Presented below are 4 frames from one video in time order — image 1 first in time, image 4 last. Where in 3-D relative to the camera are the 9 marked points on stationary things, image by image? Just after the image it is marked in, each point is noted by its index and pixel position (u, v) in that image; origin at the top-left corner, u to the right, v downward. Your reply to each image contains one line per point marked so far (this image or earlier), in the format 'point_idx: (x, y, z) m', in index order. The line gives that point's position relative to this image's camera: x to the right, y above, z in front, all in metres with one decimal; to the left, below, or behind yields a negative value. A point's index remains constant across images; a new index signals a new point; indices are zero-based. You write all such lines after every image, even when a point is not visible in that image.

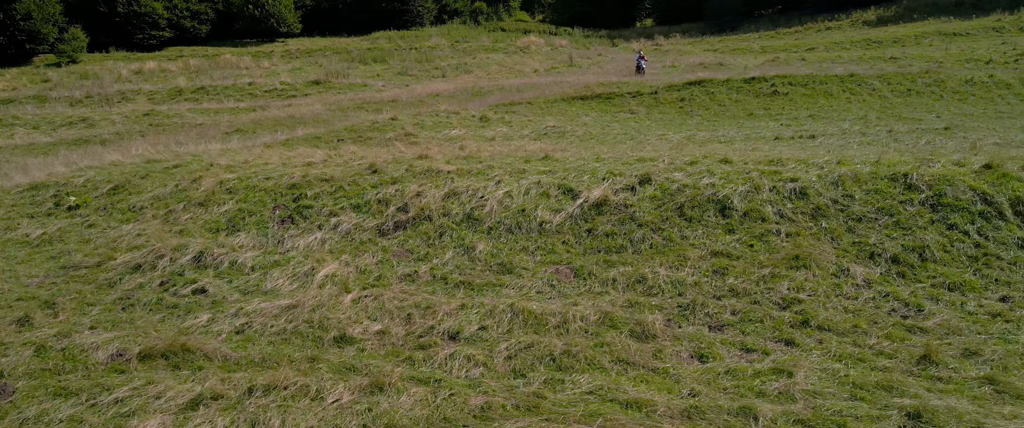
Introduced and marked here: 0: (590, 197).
0: (+0.9, +0.2, +8.9) m
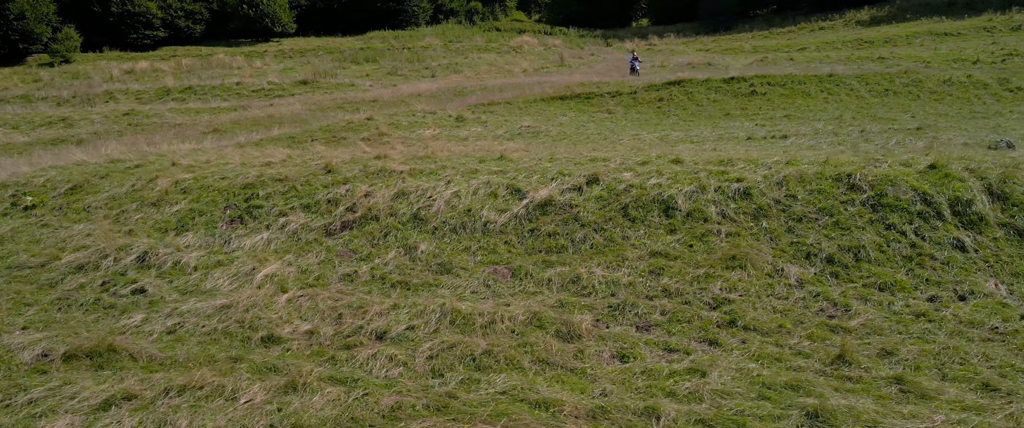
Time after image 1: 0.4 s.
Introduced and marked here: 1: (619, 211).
0: (+0.3, +0.2, +8.9) m
1: (+1.2, 0.0, +8.6) m
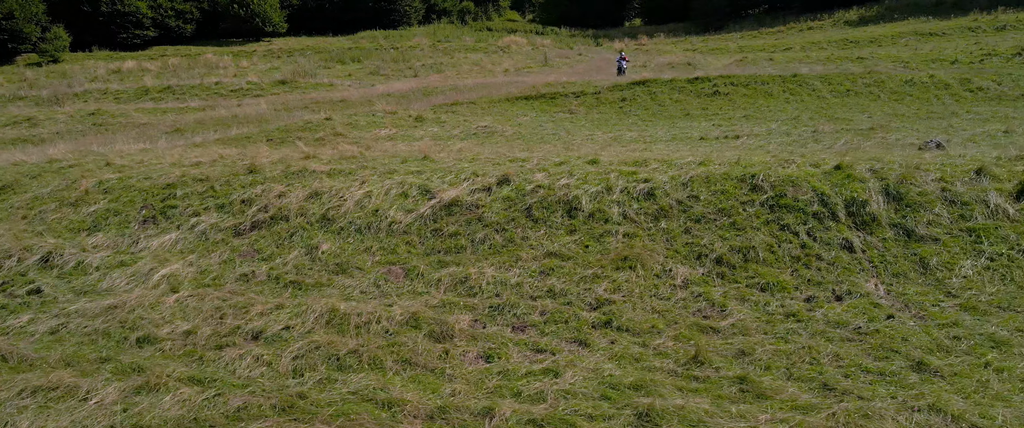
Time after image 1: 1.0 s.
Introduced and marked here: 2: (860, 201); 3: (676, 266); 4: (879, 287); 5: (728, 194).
0: (-0.8, +0.2, +8.9) m
1: (+0.1, 0.0, +8.6) m
2: (+3.8, +0.1, +8.0) m
3: (+1.7, -0.5, +7.5) m
4: (+3.4, -0.7, +6.9) m
5: (+2.5, +0.2, +8.5) m
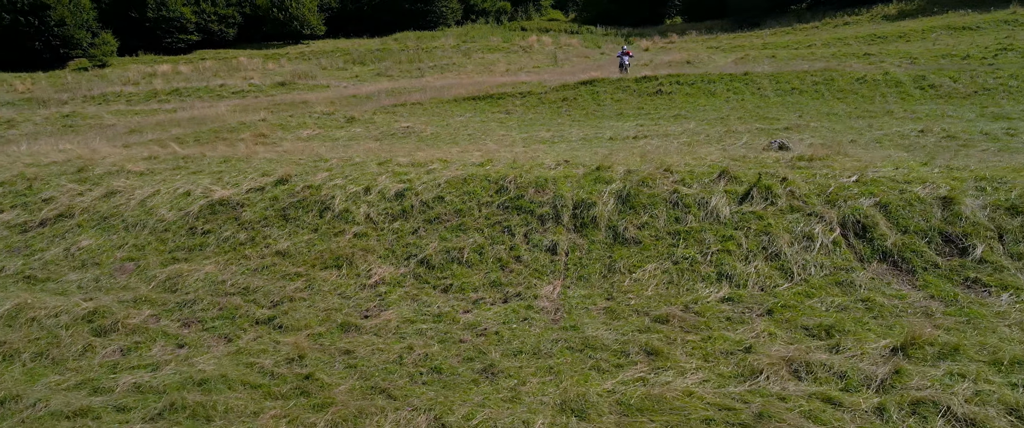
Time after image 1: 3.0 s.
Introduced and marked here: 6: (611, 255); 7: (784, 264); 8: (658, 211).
0: (-3.7, +0.2, +9.2) m
1: (-2.8, 0.0, +8.8) m
2: (+0.8, +0.1, +8.0) m
3: (-1.3, -0.5, +7.6) m
4: (+0.4, -0.7, +6.9) m
5: (-0.4, +0.2, +8.5) m
6: (+1.0, -0.4, +7.3) m
7: (+2.4, -0.5, +6.6) m
8: (+1.5, 0.0, +7.7) m
